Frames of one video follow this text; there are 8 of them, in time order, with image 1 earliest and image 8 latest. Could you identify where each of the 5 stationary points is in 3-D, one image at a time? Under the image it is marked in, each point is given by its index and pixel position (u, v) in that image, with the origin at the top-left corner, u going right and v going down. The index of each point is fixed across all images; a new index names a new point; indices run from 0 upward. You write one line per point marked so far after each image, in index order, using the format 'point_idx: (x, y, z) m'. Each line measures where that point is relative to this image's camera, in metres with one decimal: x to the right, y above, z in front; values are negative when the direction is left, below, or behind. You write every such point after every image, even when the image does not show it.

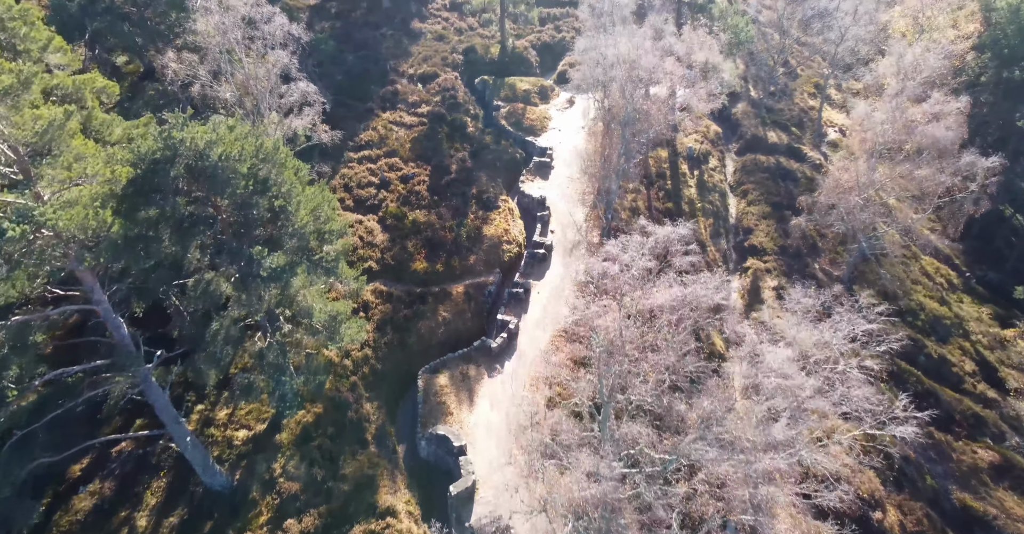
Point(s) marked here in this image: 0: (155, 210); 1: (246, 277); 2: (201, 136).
0: (-11.1, +1.8, +16.8) m
1: (-9.0, -0.4, +18.3) m
2: (-10.1, +4.2, +17.8) m
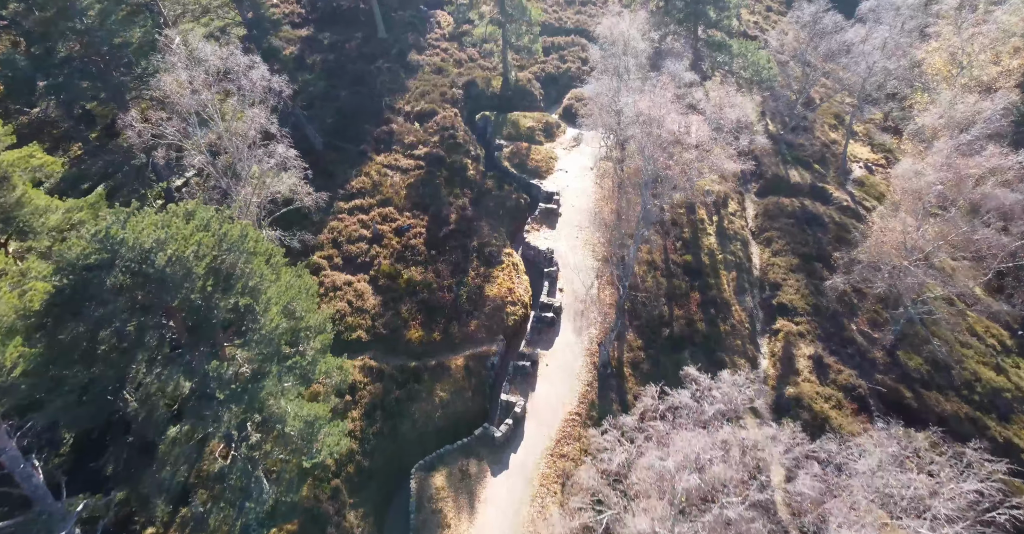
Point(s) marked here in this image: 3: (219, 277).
0: (-10.9, -1.5, +13.8) m
1: (-8.8, -3.6, +15.2) m
2: (-9.9, +0.9, +14.8) m
3: (-8.9, -0.4, +16.5) m
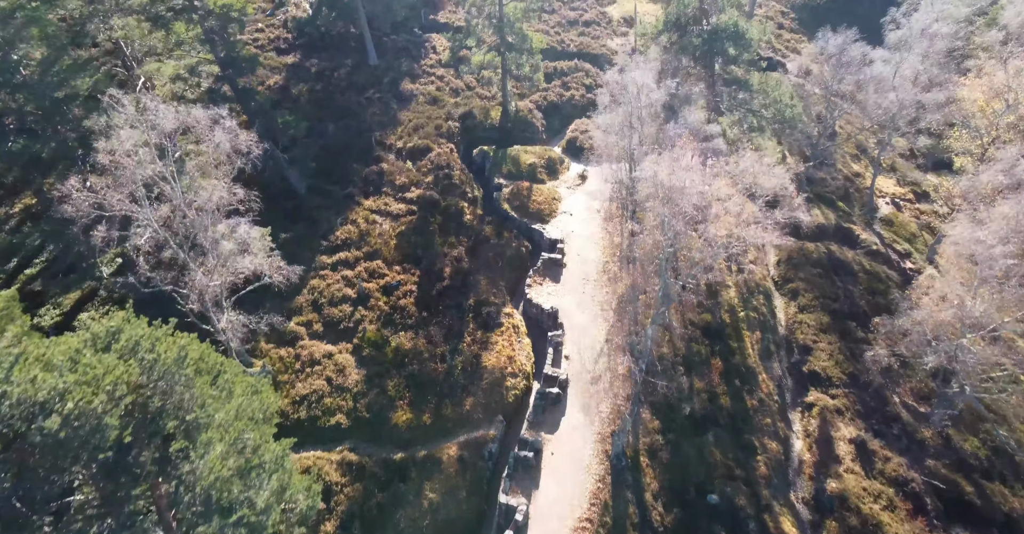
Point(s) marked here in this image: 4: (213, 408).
0: (-10.9, -4.7, +10.6) m
1: (-8.8, -6.8, +11.9) m
2: (-10.0, -2.3, +11.6) m
3: (-9.0, -3.7, +13.2) m
4: (-7.8, -3.7, +13.9) m
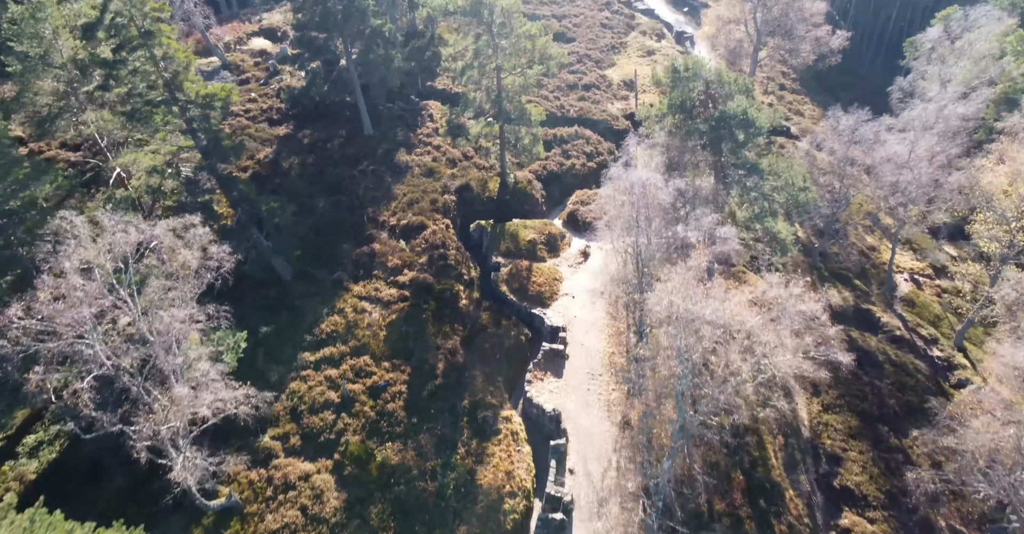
0: (-11.0, -8.4, +7.8) m
1: (-8.9, -10.6, +9.0) m
2: (-10.1, -6.1, +9.0) m
3: (-9.1, -7.6, +10.6) m
4: (-7.9, -7.6, +11.2) m
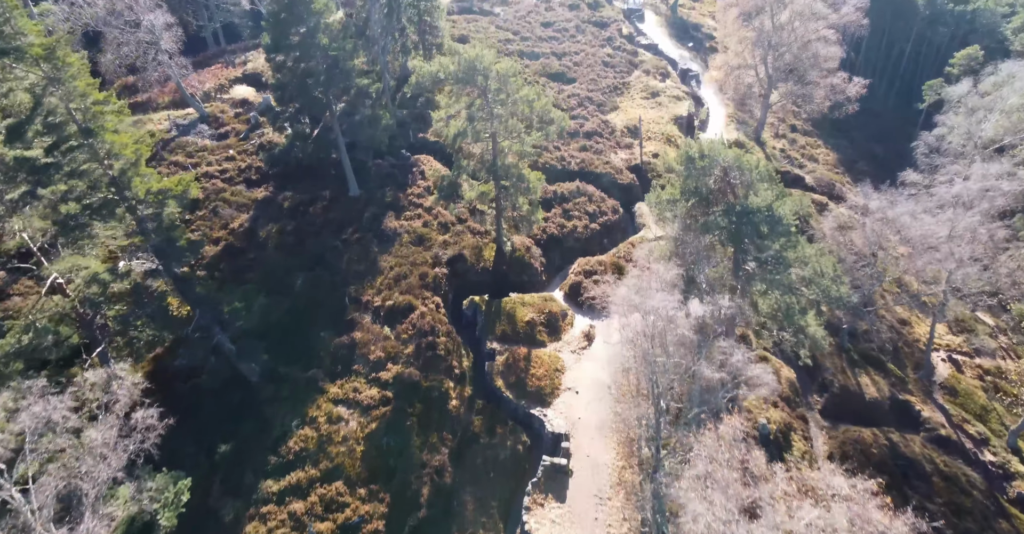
0: (-11.3, -13.1, +3.9) m
1: (-9.1, -15.3, +5.0) m
2: (-10.4, -10.8, +5.1) m
3: (-9.3, -12.3, +6.6) m
4: (-8.2, -12.4, +7.2) m
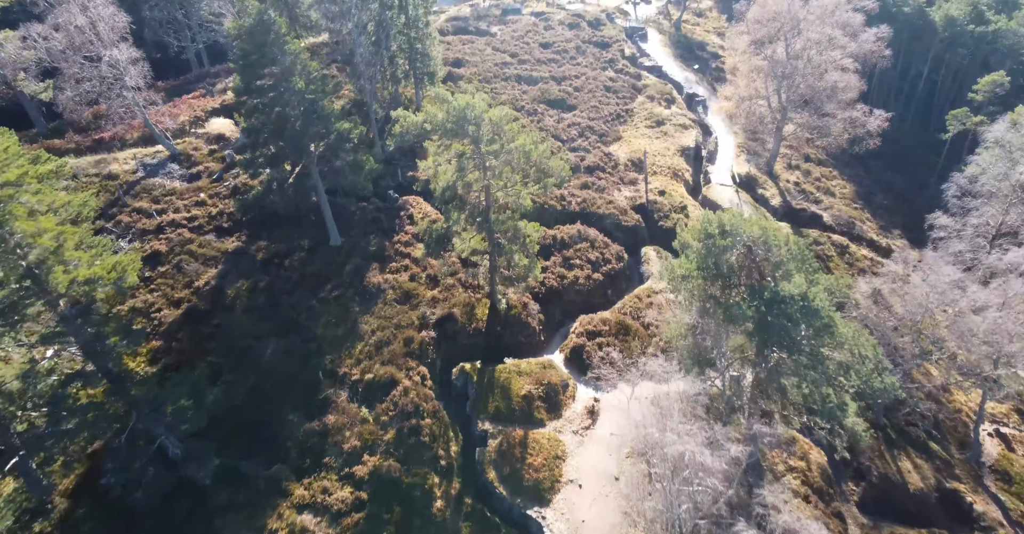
0: (-11.6, -16.7, -0.2) m
1: (-9.4, -19.0, +0.9) m
2: (-10.7, -14.4, +1.1) m
3: (-9.7, -16.0, +2.5) m
4: (-8.5, -16.0, +3.2) m
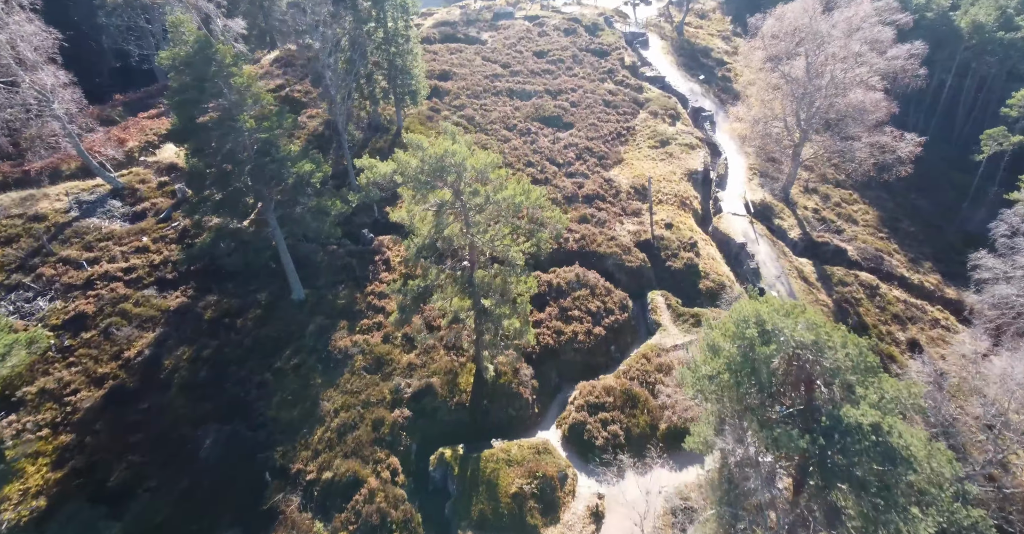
0: (-11.9, -20.5, -5.6) m
1: (-9.7, -22.8, -4.5) m
2: (-11.0, -18.2, -4.3) m
3: (-10.0, -19.8, -2.9) m
4: (-8.8, -19.8, -2.2) m
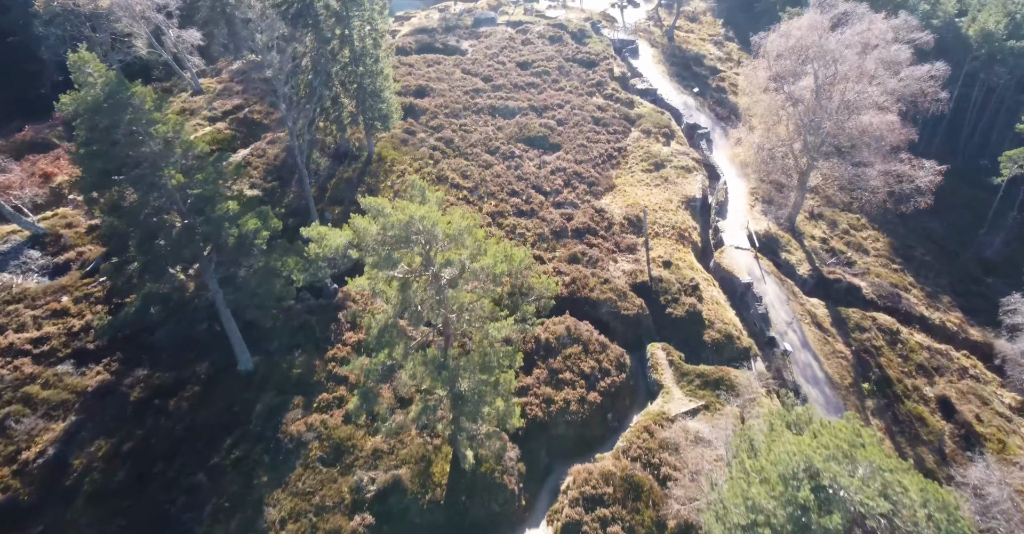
0: (-11.7, -24.3, -10.6) m
1: (-9.6, -26.5, -9.4) m
2: (-10.9, -22.0, -9.3) m
3: (-9.9, -23.5, -7.8) m
4: (-8.7, -23.6, -7.1) m
